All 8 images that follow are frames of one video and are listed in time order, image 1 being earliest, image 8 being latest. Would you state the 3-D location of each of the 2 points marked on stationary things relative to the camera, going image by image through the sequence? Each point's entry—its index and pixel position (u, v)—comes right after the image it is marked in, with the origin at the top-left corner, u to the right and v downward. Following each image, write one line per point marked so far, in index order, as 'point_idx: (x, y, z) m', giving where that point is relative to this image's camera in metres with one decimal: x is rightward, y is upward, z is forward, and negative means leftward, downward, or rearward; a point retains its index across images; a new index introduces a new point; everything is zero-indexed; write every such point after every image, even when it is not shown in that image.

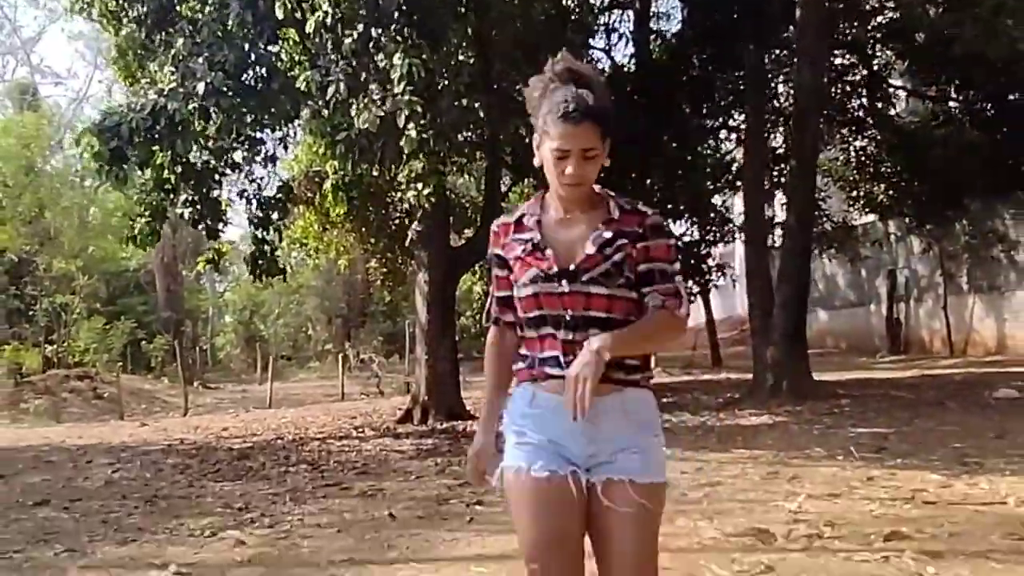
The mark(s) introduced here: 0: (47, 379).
0: (-8.4, -1.6, +18.4) m
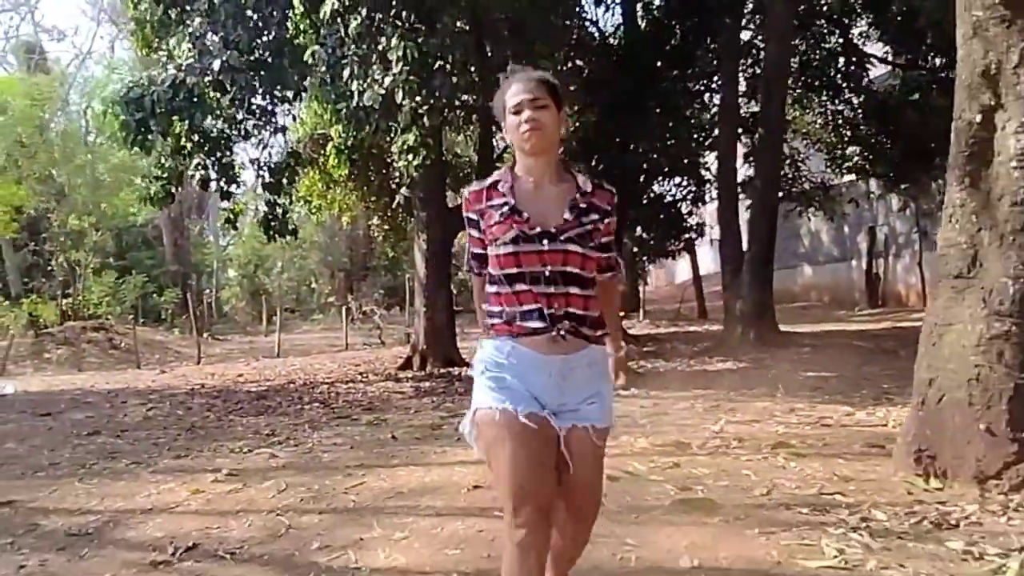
0: (-8.5, -0.8, +19.7) m
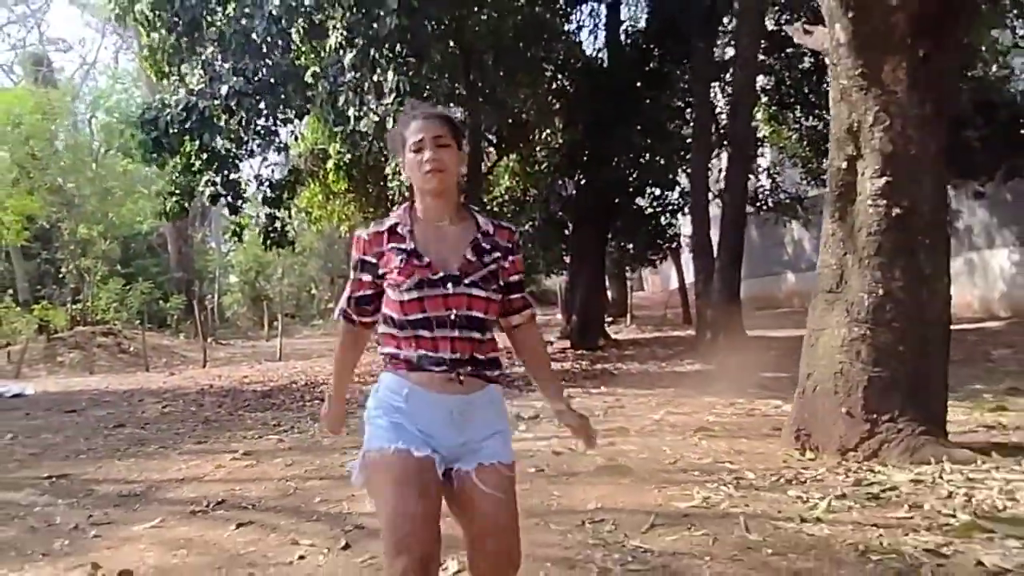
0: (-8.7, -1.0, +20.9) m
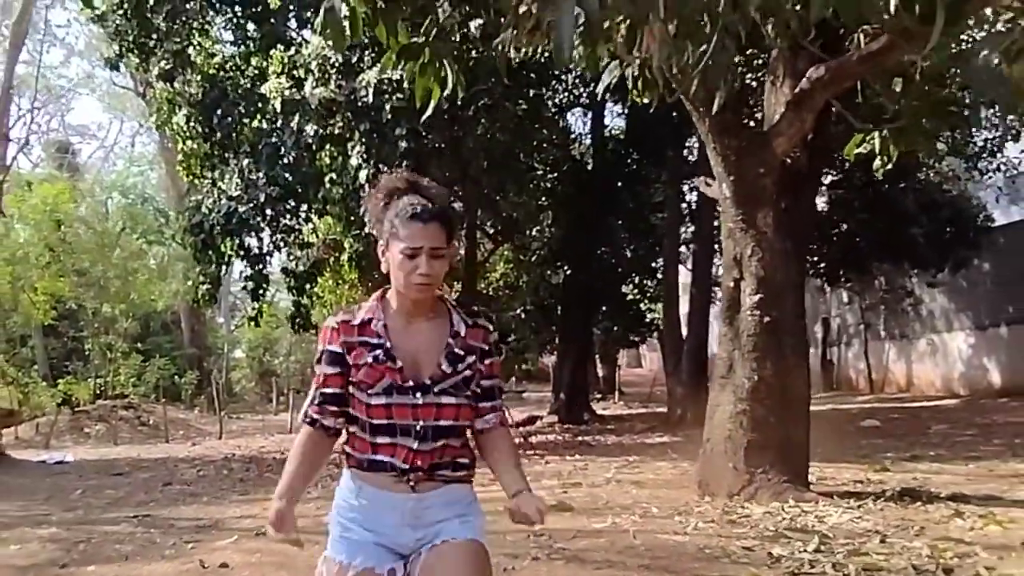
0: (-8.8, -2.6, +22.8) m
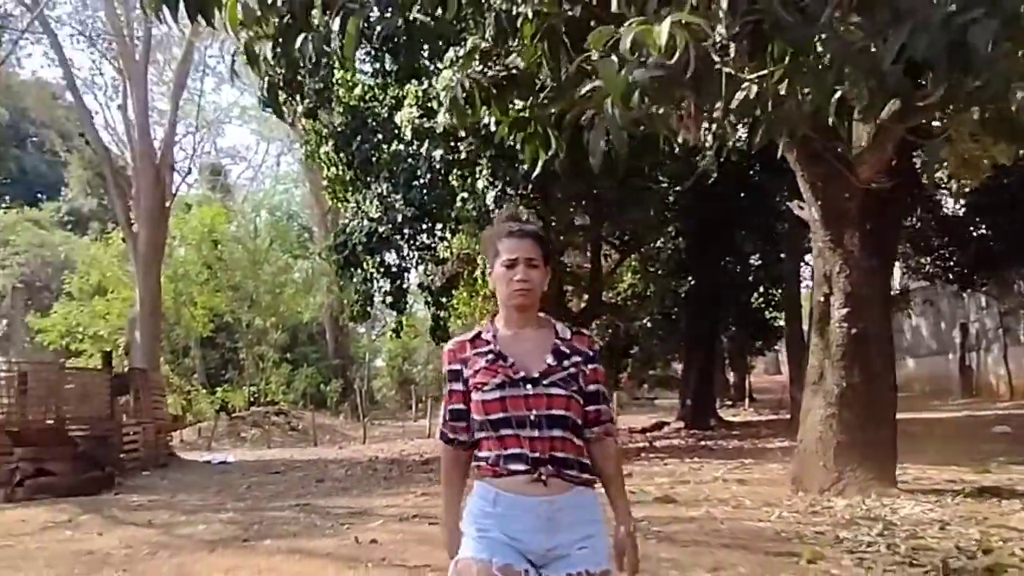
0: (-5.9, -3.0, +24.7) m
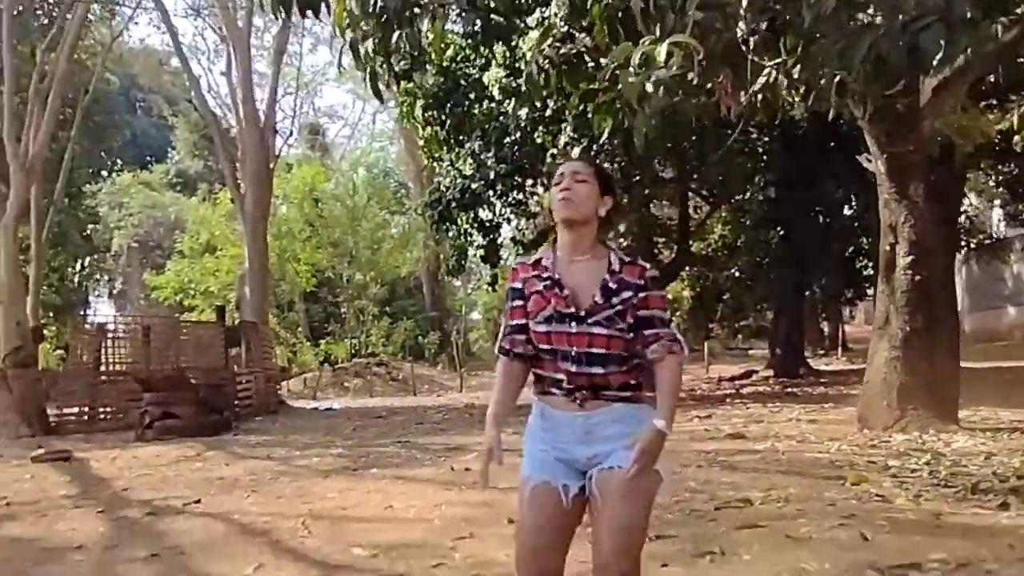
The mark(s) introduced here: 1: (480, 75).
0: (-3.7, -1.9, +25.9) m
1: (-0.4, +2.9, +14.8) m
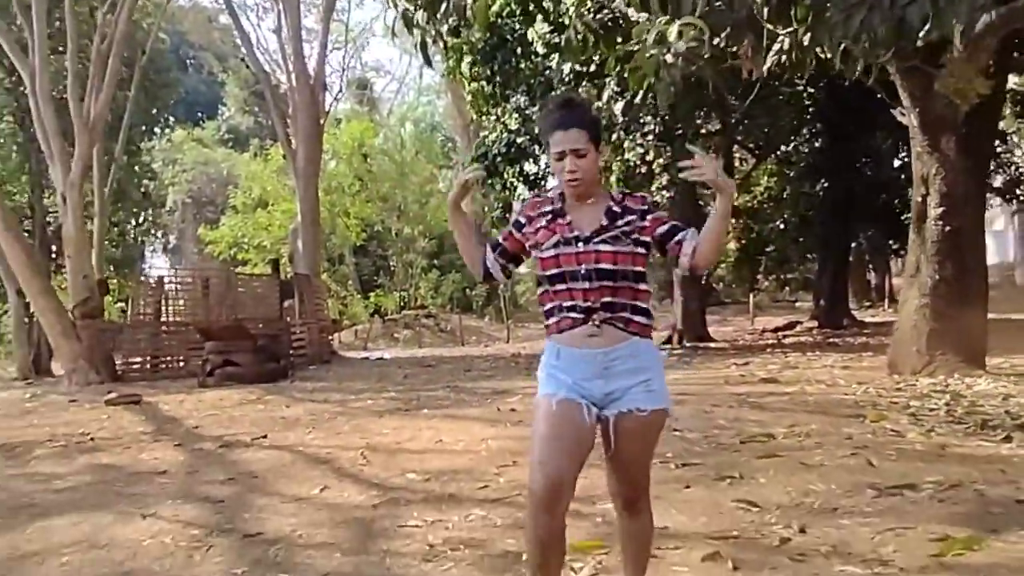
0: (-2.6, -0.7, +26.6) m
1: (+0.2, +3.6, +15.1) m
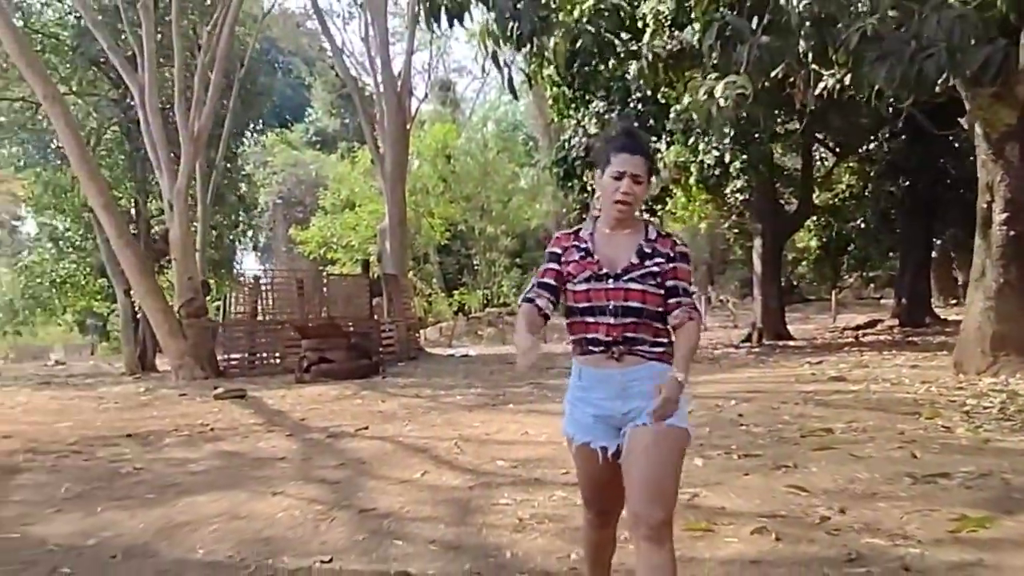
0: (-0.5, -0.7, +27.3) m
1: (+1.3, +3.6, +15.6) m
